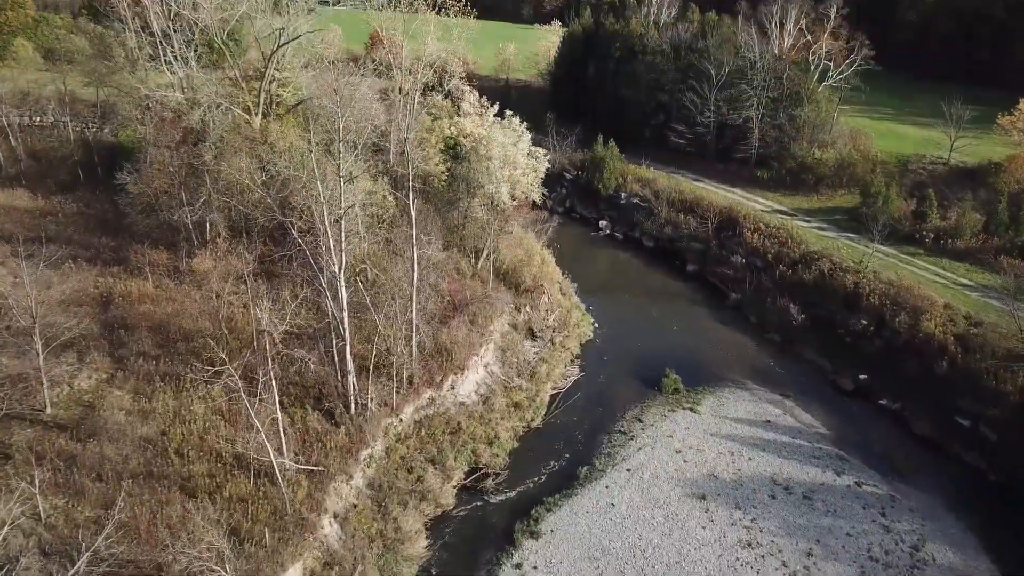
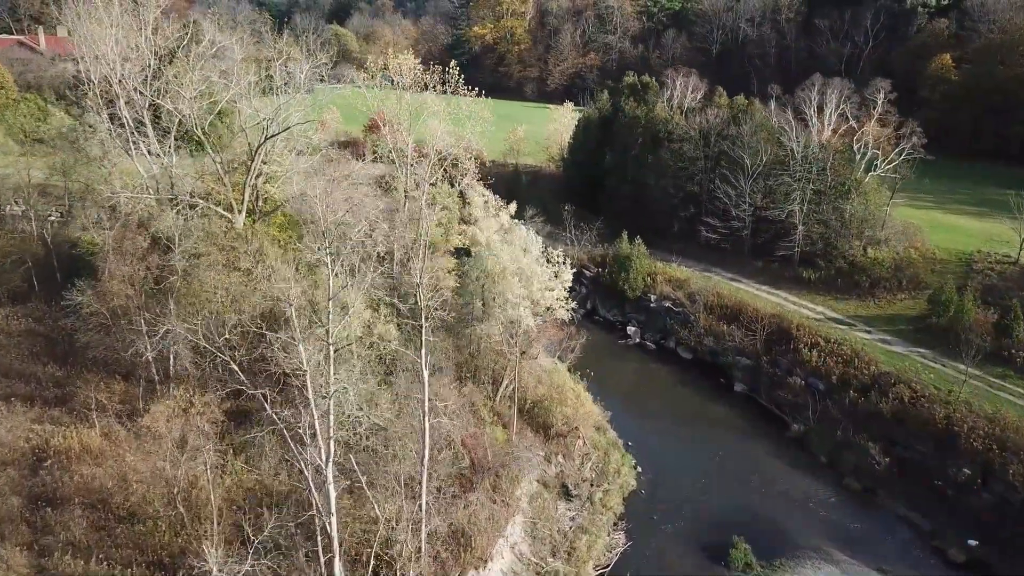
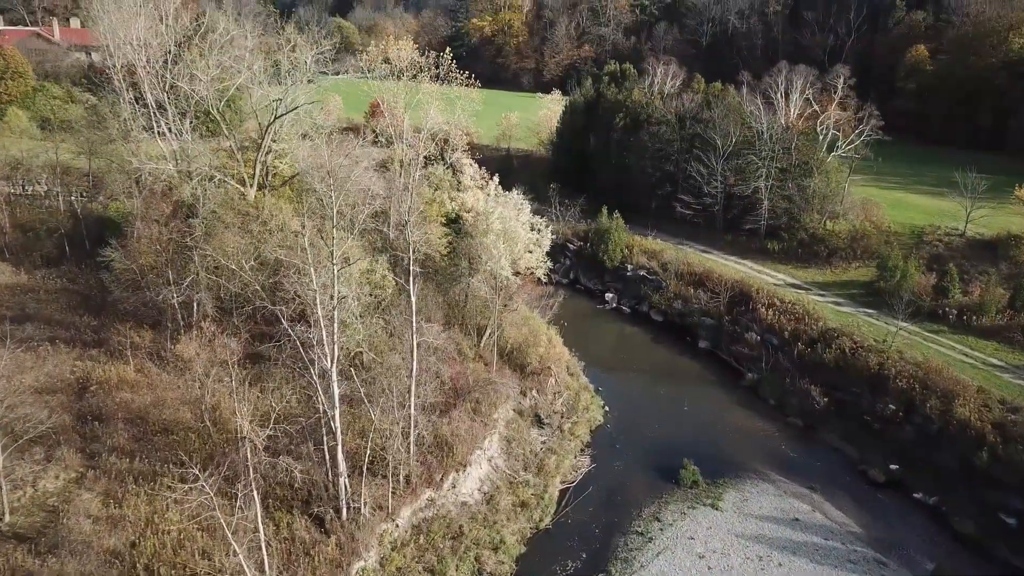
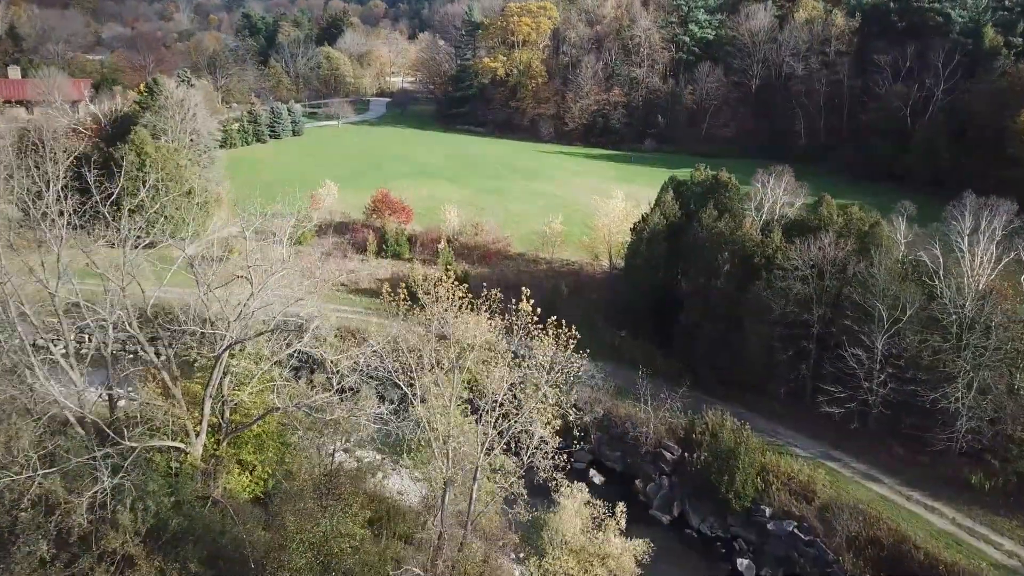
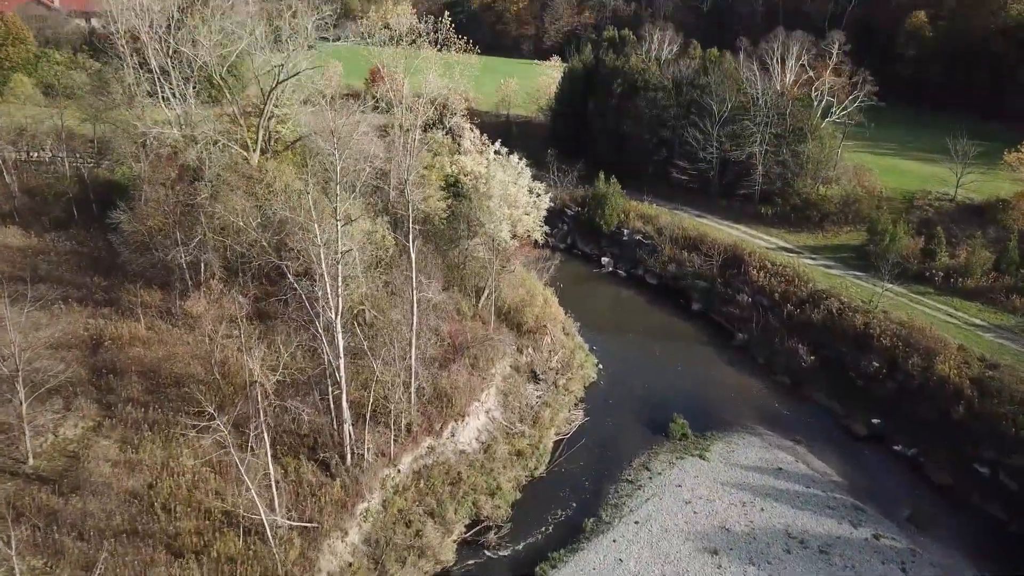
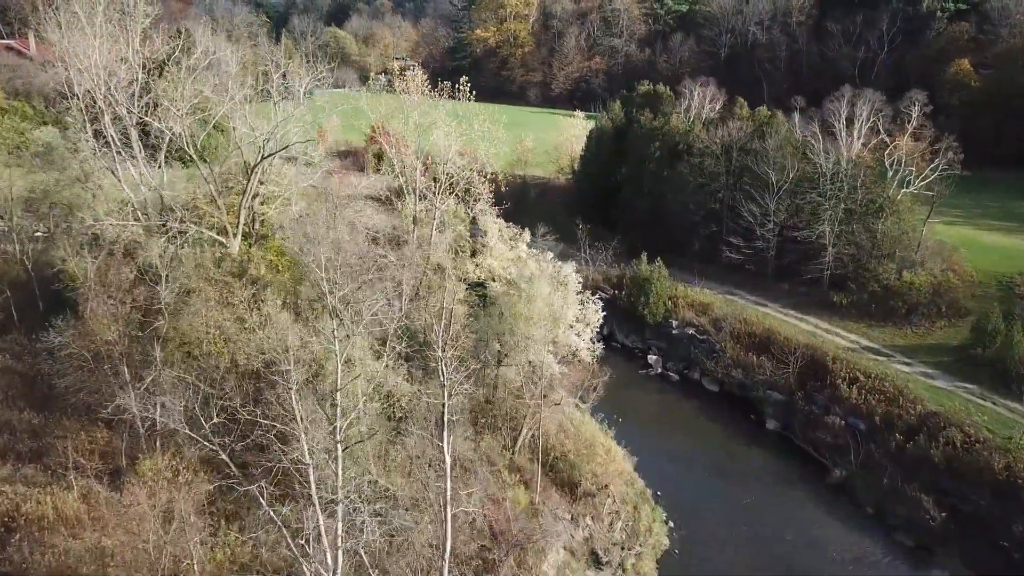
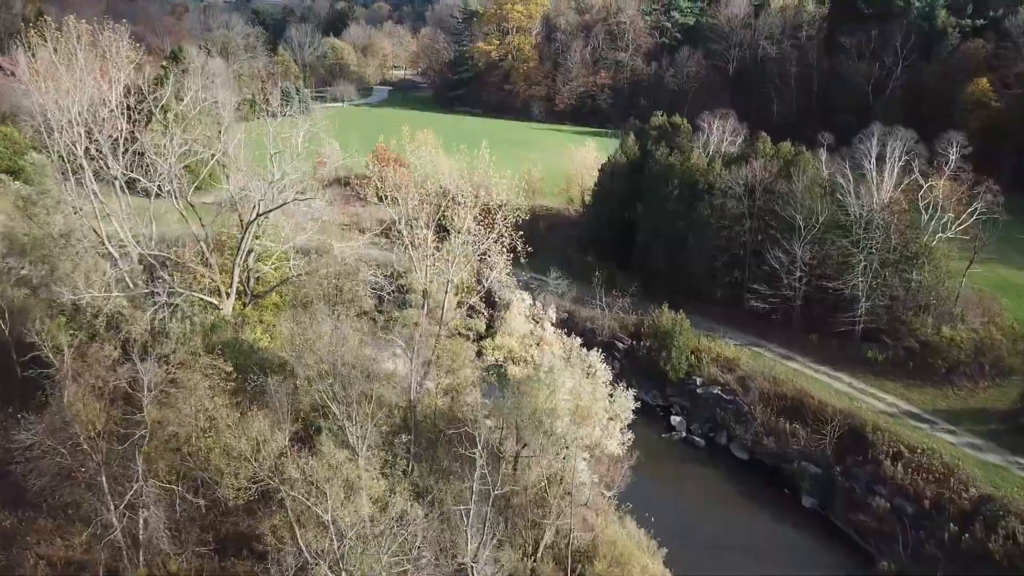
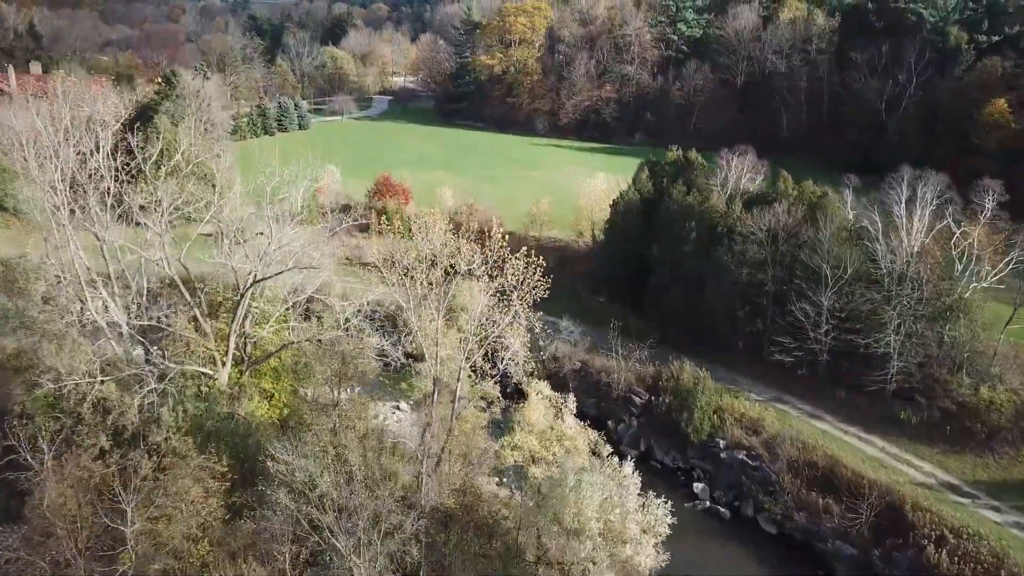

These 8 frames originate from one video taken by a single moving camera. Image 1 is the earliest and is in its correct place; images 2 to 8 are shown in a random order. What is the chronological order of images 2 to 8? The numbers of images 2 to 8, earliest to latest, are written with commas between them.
5, 3, 2, 6, 7, 8, 4
